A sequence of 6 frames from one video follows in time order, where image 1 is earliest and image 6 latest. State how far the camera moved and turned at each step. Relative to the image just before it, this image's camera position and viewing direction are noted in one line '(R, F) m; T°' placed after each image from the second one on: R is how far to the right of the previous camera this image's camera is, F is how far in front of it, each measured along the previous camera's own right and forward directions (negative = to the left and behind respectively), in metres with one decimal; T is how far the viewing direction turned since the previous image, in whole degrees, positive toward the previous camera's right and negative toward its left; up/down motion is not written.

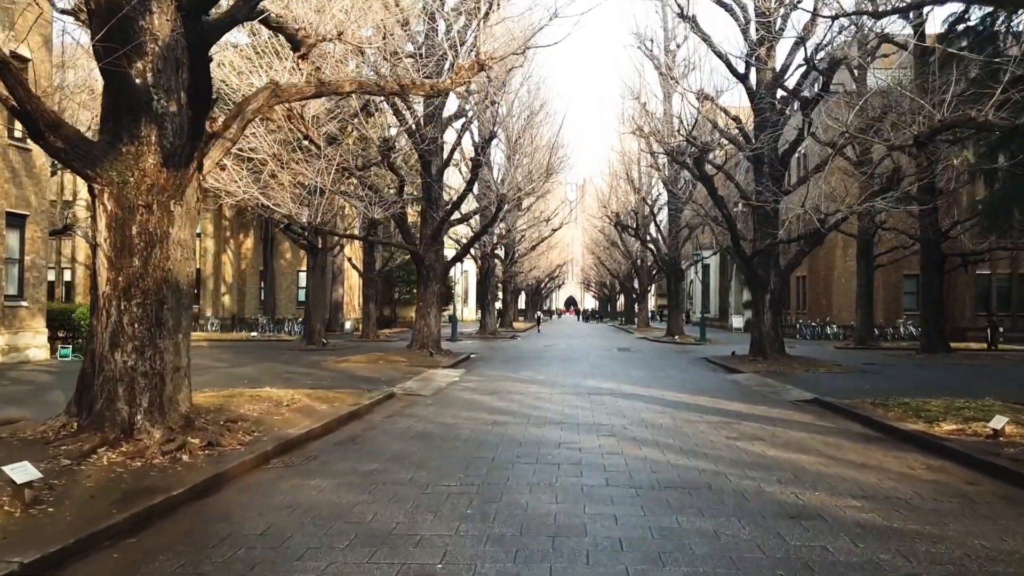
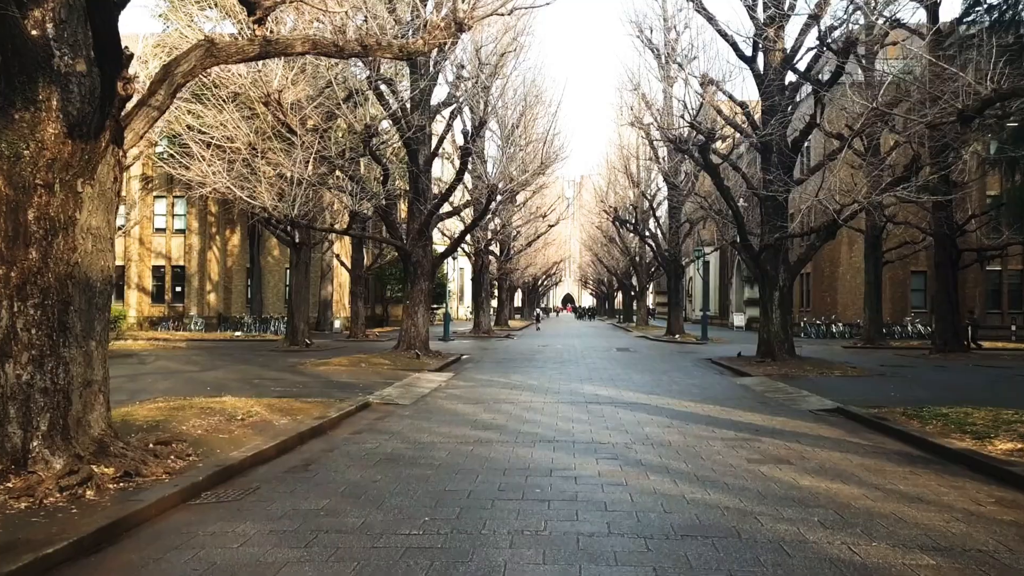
(+0.1, +1.3) m; 0°
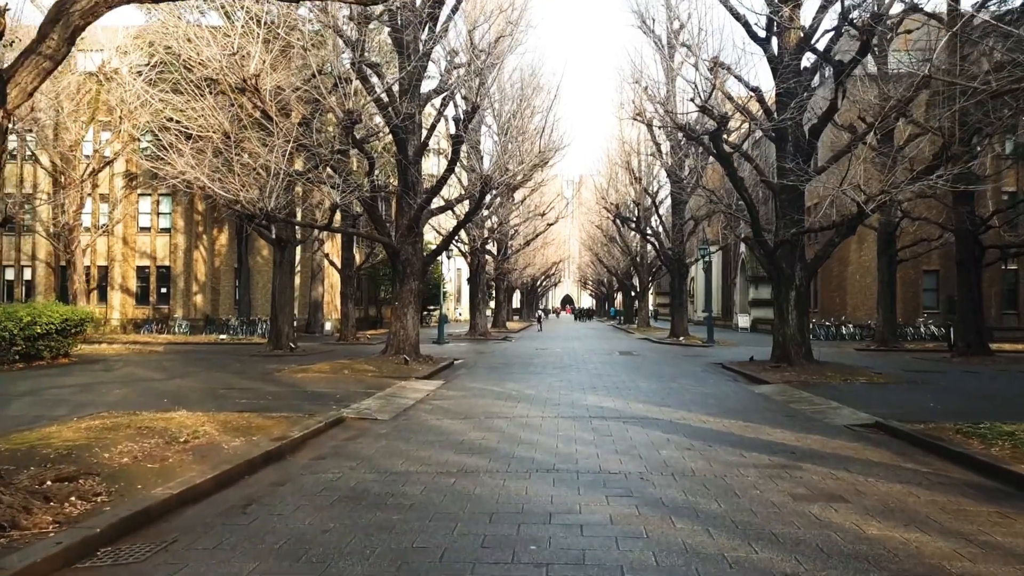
(+0.1, +1.4) m; 0°
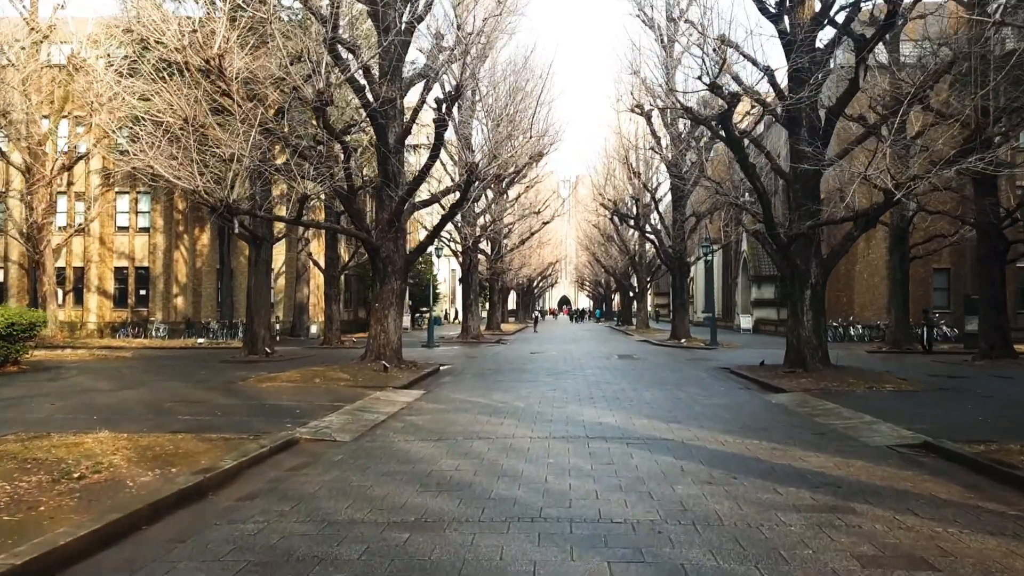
(+0.2, +1.6) m; 0°
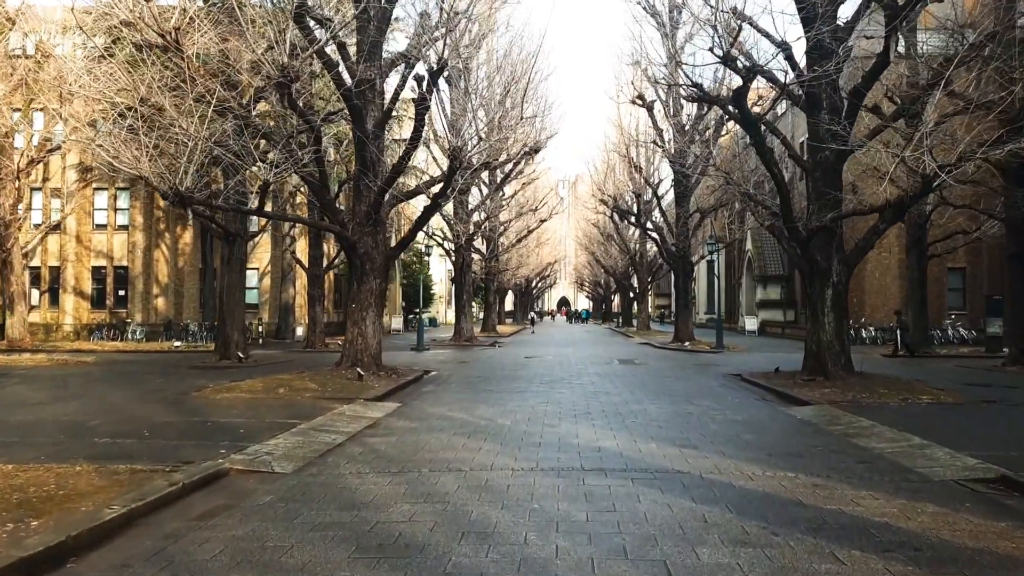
(+0.2, +1.7) m; 0°
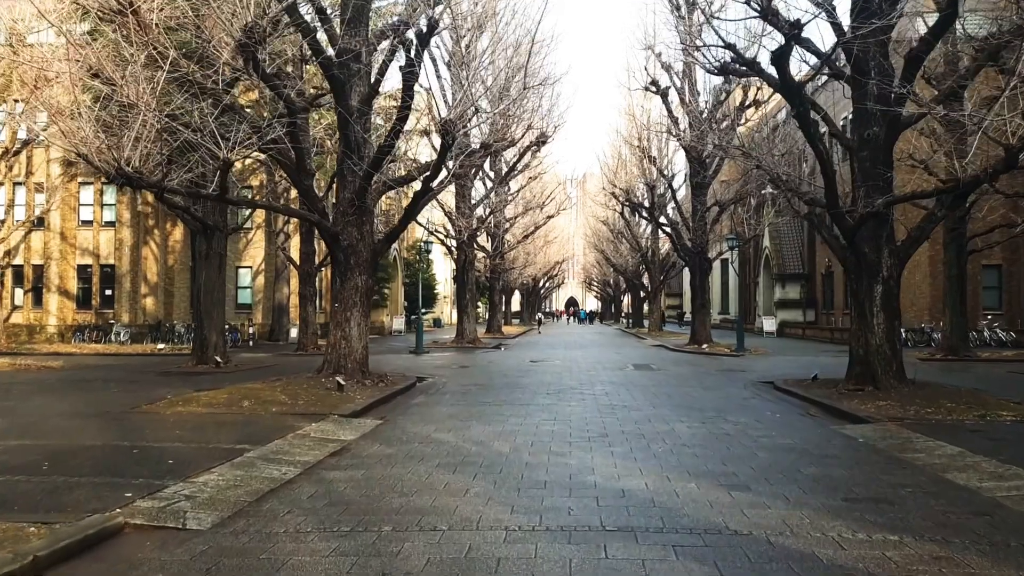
(+0.1, +1.9) m; -1°
